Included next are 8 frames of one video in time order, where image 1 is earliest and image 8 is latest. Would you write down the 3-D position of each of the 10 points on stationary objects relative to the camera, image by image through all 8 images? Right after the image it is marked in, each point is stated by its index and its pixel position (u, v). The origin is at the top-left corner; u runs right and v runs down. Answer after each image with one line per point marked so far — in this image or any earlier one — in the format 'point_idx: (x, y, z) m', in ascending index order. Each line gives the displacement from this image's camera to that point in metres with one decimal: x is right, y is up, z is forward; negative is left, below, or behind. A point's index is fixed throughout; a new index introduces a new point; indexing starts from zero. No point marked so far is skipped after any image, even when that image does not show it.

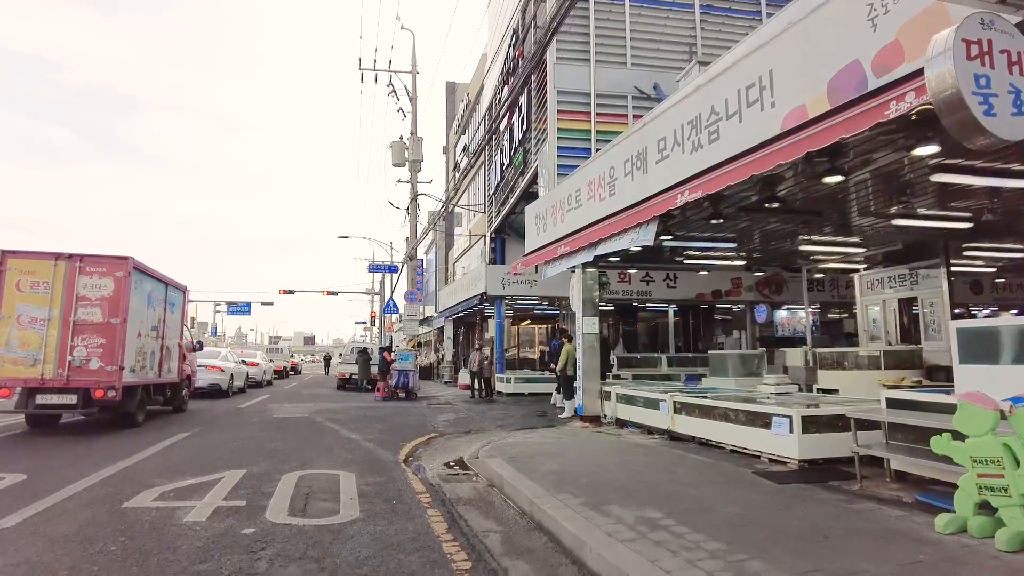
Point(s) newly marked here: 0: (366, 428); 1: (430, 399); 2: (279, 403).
0: (-2.5, -2.4, +11.3) m
1: (-2.1, -3.0, +17.6) m
2: (-5.8, -2.9, +16.8) m
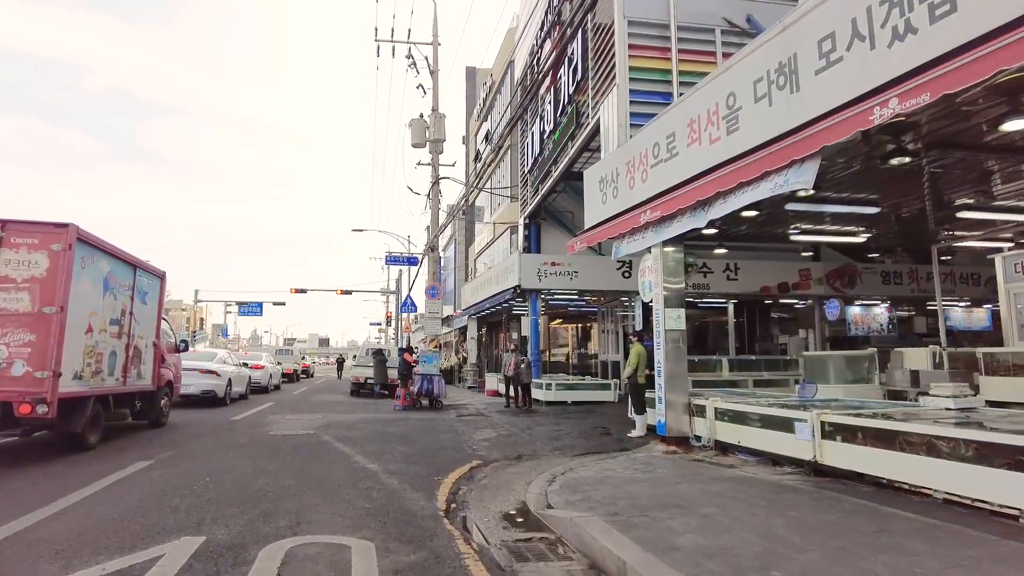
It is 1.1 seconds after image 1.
0: (-1.6, -2.1, +8.6) m
1: (-1.2, -2.8, +15.0) m
2: (-4.8, -2.7, +14.2) m
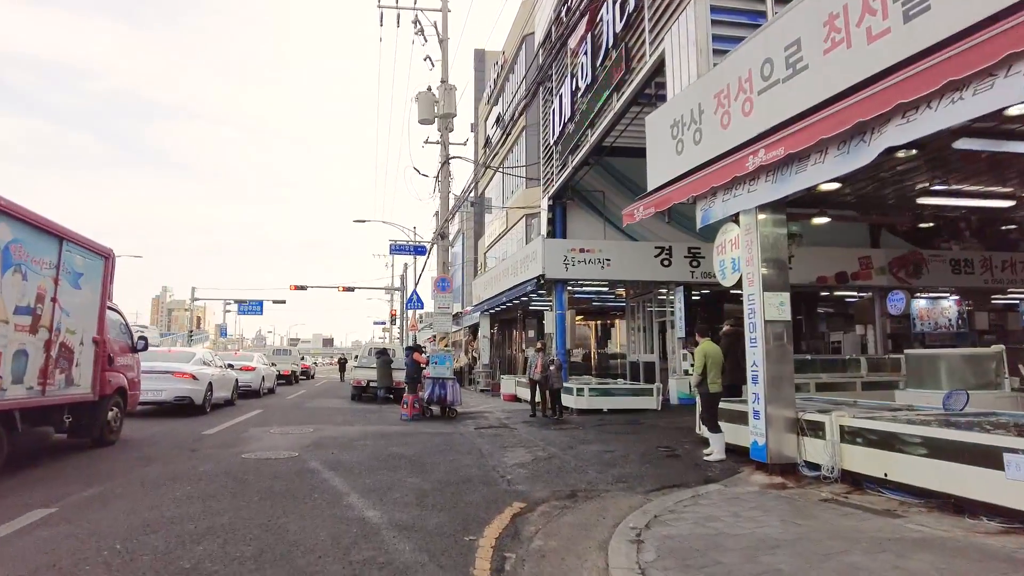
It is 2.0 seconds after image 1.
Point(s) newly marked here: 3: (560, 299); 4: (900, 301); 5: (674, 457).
0: (-1.1, -1.9, +6.3) m
1: (-0.6, -2.5, +12.7) m
2: (-4.3, -2.4, +11.9) m
3: (+1.2, -0.3, +16.3) m
4: (+10.3, -0.4, +17.8) m
5: (+2.0, -2.1, +8.4) m
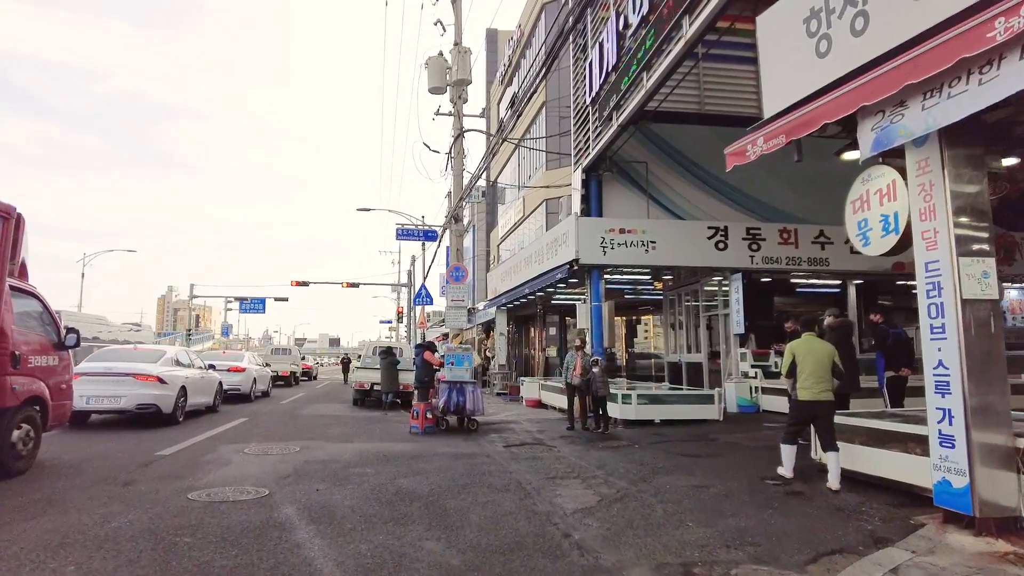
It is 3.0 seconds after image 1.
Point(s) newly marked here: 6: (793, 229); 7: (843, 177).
0: (-0.6, -1.6, +3.9) m
1: (-0.1, -2.3, +10.3) m
2: (-3.8, -2.2, +9.6) m
3: (+1.7, 0.0, +13.9) m
4: (+10.9, -0.1, +15.3) m
5: (+2.5, -1.9, +6.0) m
6: (+6.1, +1.3, +14.6) m
7: (+7.7, +2.6, +15.6) m
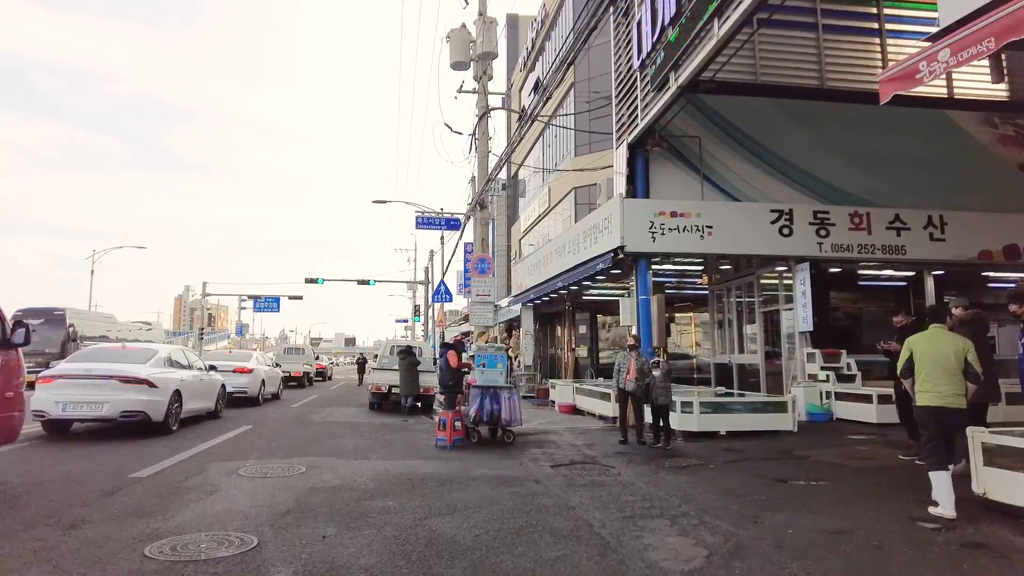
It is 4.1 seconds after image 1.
0: (-0.2, -1.5, +2.4) m
1: (+0.5, -2.1, +8.7) m
2: (-3.2, -2.0, +8.1) m
3: (+2.4, +0.1, +12.2) m
4: (+11.6, +0.1, +13.5) m
5: (+3.0, -1.7, +4.3) m
6: (+6.8, +1.5, +12.9) m
7: (+8.4, +2.7, +13.9) m
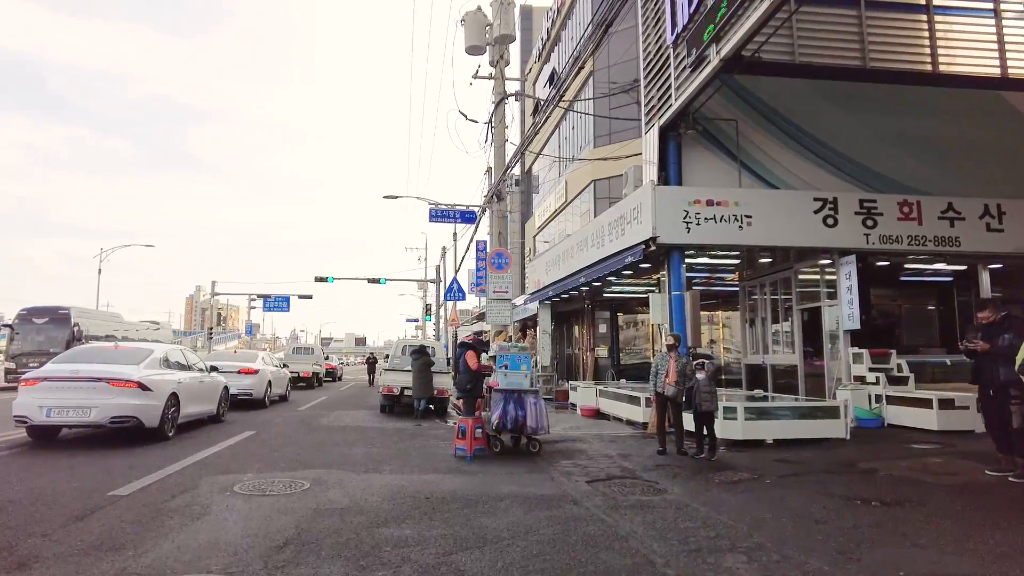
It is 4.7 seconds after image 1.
0: (0.0, -1.4, +1.5) m
1: (+0.8, -2.0, +7.8) m
2: (-2.9, -2.0, +7.2) m
3: (+2.8, +0.2, +11.3) m
4: (+12.0, +0.2, +12.4) m
5: (+3.3, -1.6, +3.4) m
6: (+7.2, +1.5, +11.9) m
7: (+8.8, +2.8, +12.9) m
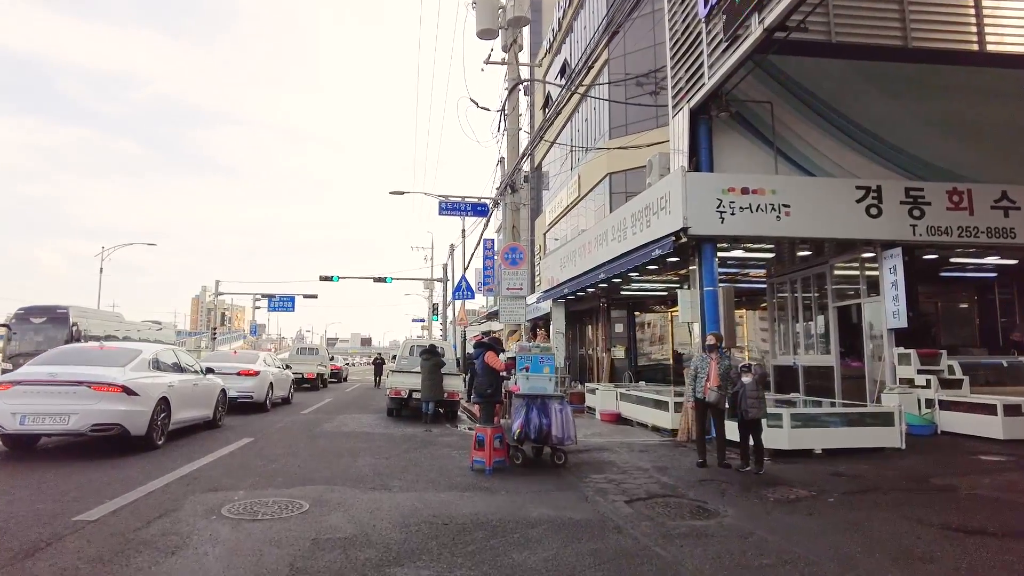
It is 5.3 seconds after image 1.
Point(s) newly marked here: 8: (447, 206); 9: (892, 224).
0: (+0.3, -1.3, +0.6) m
1: (+1.1, -1.9, +6.9) m
2: (-2.6, -1.9, +6.4) m
3: (+3.1, +0.3, +10.4) m
4: (+12.3, +0.2, +11.5) m
5: (+3.5, -1.5, +2.5) m
6: (+7.5, +1.6, +11.0) m
7: (+9.1, +2.9, +11.9) m
8: (-1.5, +1.8, +15.1) m
9: (+6.1, +1.0, +10.7) m
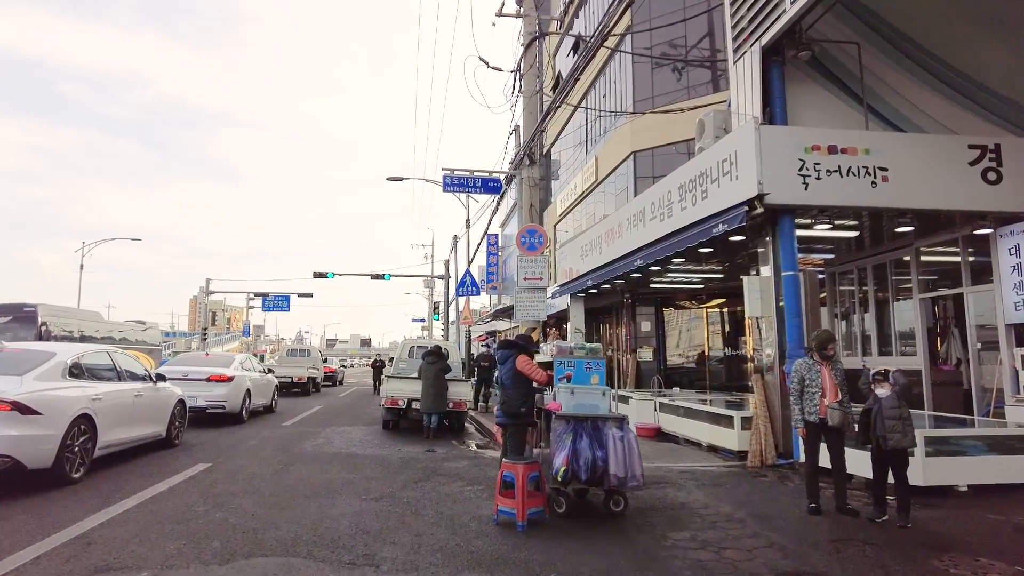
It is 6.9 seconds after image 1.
0: (+0.6, -1.1, -1.6) m
1: (+1.4, -1.8, +4.7) m
2: (-2.3, -1.7, +4.2) m
3: (+3.4, +0.5, +8.2) m
4: (+12.6, +0.5, +9.3) m
5: (+3.8, -1.3, +0.3) m
6: (+7.8, +1.8, +8.8) m
7: (+9.4, +3.1, +9.7) m
8: (-1.2, +2.0, +12.9) m
9: (+6.4, +1.2, +8.5) m
